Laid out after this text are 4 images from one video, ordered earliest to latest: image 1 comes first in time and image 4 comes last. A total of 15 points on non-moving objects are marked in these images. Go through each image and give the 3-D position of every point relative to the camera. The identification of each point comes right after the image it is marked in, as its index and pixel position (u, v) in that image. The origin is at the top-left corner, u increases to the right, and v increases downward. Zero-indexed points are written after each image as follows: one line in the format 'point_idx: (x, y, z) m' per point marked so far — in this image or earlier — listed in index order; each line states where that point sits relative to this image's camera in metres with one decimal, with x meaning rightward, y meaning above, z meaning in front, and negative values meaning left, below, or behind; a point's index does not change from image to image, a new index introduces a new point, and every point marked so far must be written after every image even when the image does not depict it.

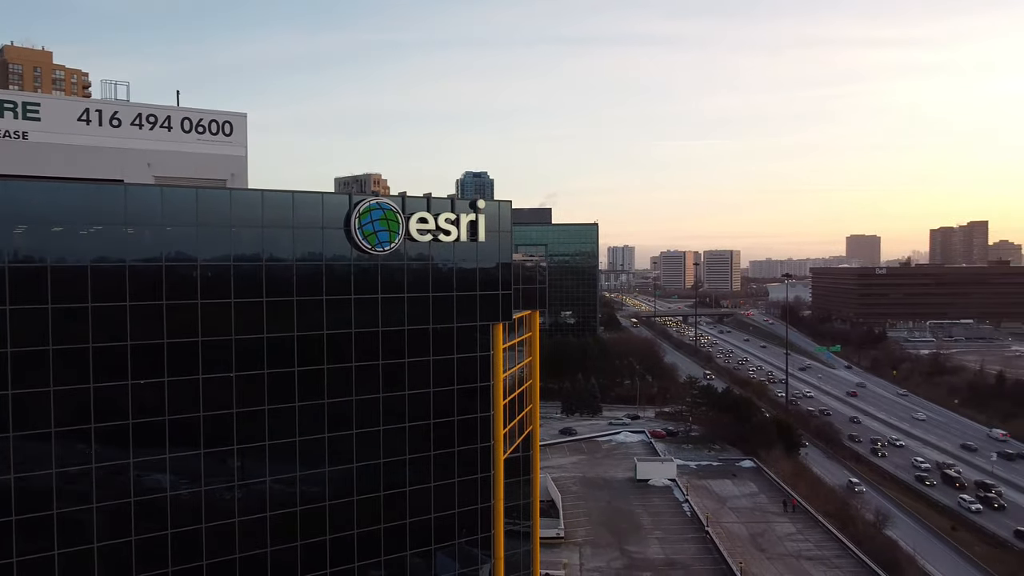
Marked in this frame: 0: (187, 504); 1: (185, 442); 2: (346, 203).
0: (-6.2, -4.0, +15.3) m
1: (-6.2, -2.9, +15.3) m
2: (-3.6, +2.0, +17.5) m
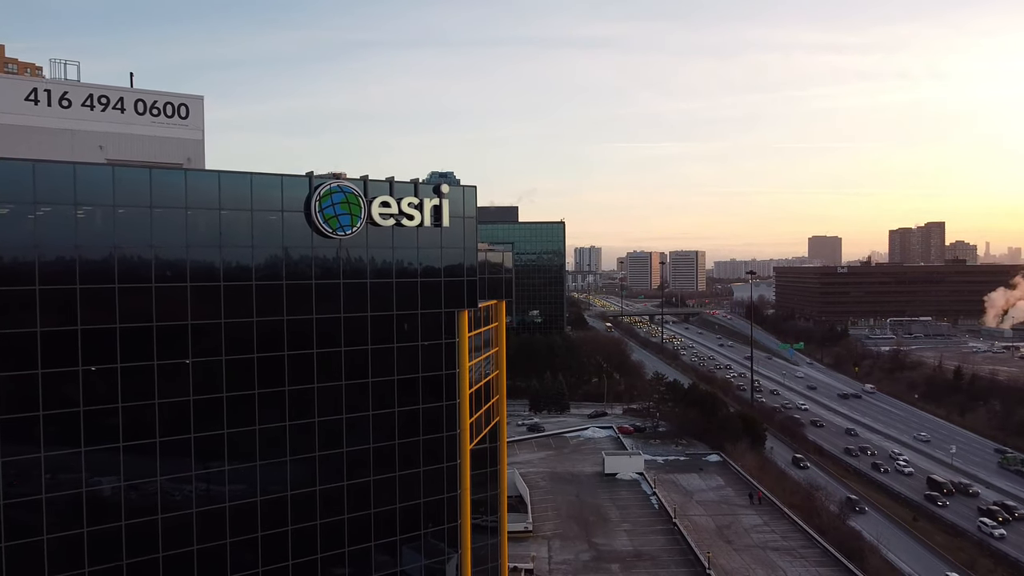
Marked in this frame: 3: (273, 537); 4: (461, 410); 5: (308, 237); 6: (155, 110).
0: (-6.8, -3.8, +14.8) m
1: (-6.8, -2.6, +14.8) m
2: (-4.3, +2.2, +17.1) m
3: (-4.9, -5.1, +16.5) m
4: (-1.3, -3.0, +19.9) m
5: (-4.3, +1.1, +17.1) m
6: (-8.5, +4.2, +19.2) m
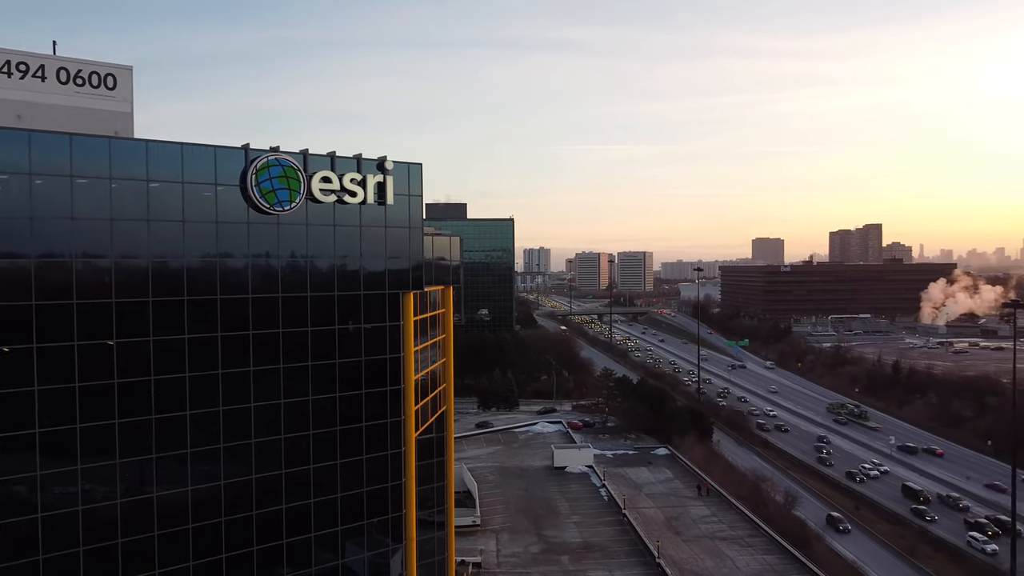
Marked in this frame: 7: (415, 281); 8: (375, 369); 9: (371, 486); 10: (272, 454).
0: (-7.7, -3.4, +13.9) m
1: (-7.7, -2.2, +13.8) m
2: (-5.4, +2.6, +16.3) m
3: (-5.9, -4.7, +15.6) m
4: (-2.5, -2.6, +19.3) m
5: (-5.4, +1.5, +16.3) m
6: (-9.7, +4.6, +18.1) m
7: (-2.4, +0.2, +19.5) m
8: (-3.1, -1.9, +18.6) m
9: (-3.2, -4.5, +18.5) m
10: (-4.9, -3.4, +16.6) m
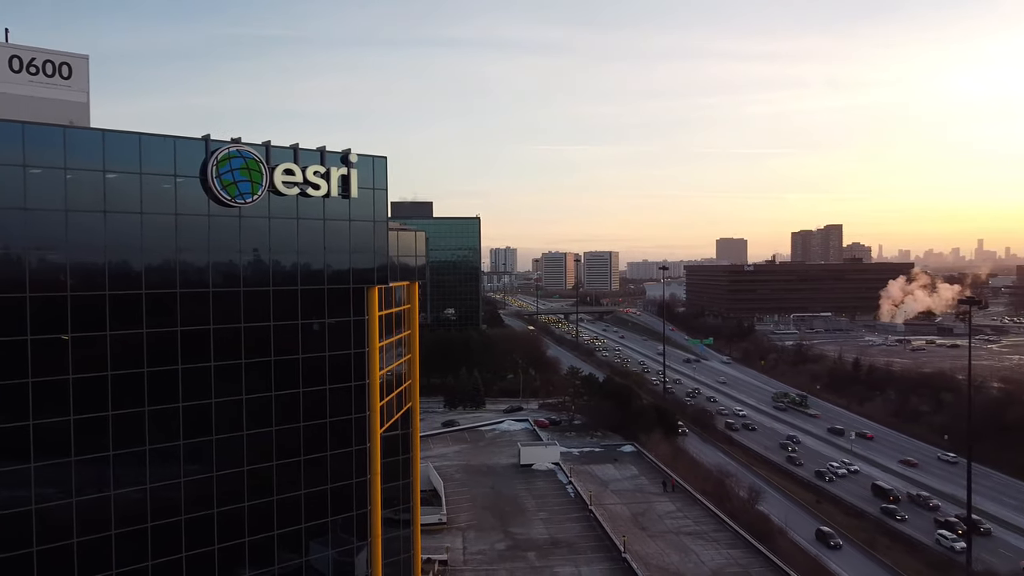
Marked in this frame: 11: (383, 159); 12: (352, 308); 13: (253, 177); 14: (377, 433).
0: (-8.3, -3.3, +13.5) m
1: (-8.3, -2.1, +13.4) m
2: (-6.1, +2.7, +16.0) m
3: (-6.6, -4.6, +15.3) m
4: (-3.3, -2.5, +19.1) m
5: (-6.1, +1.6, +16.0) m
6: (-10.4, +4.7, +17.7) m
7: (-3.2, +0.3, +19.3) m
8: (-3.9, -1.8, +18.4) m
9: (-4.0, -4.4, +18.3) m
10: (-5.6, -3.3, +16.4) m
11: (-3.1, +3.1, +19.4) m
12: (-3.7, -0.5, +18.7) m
13: (-5.3, +2.2, +16.6) m
14: (-3.2, -3.5, +19.3) m
